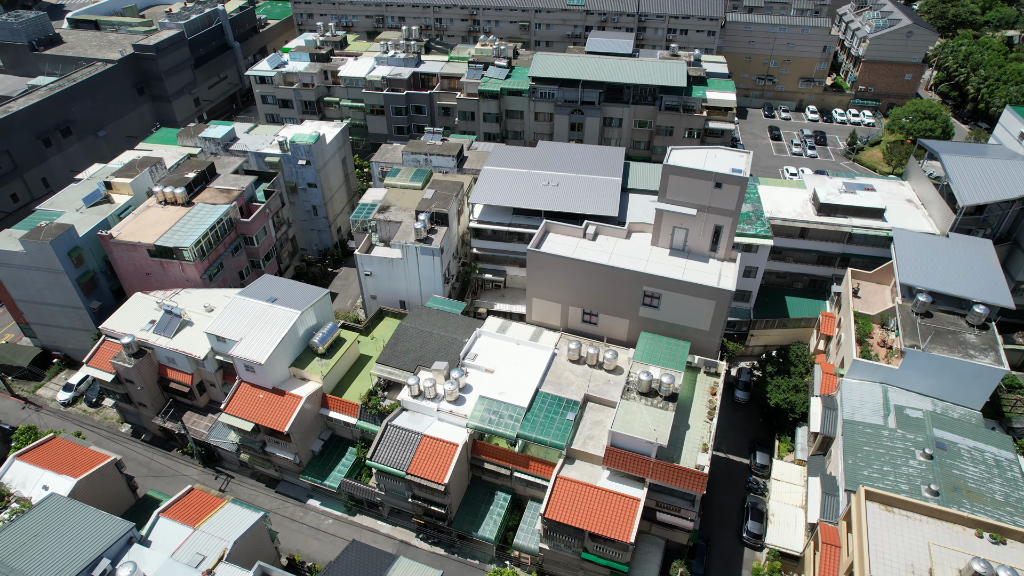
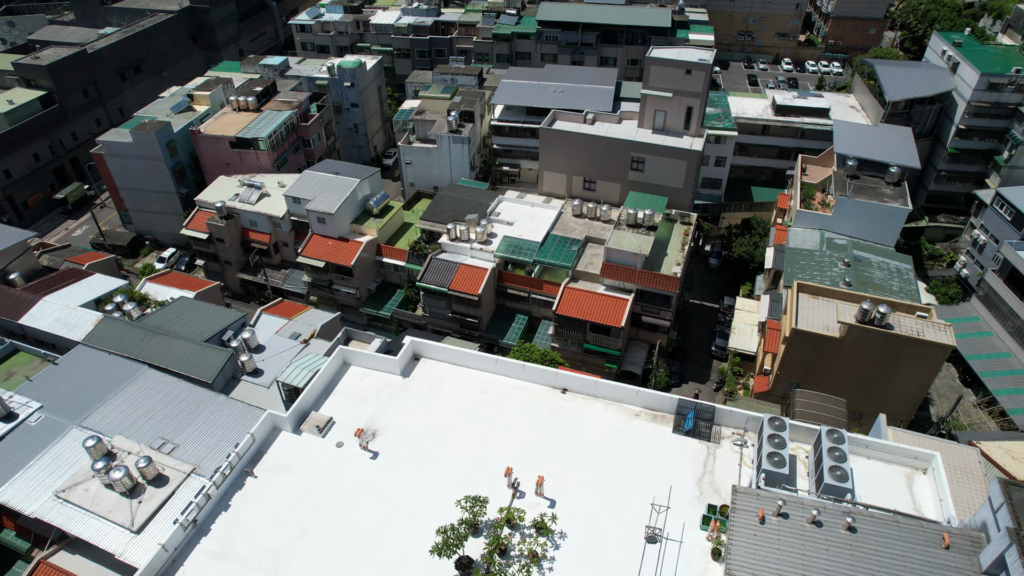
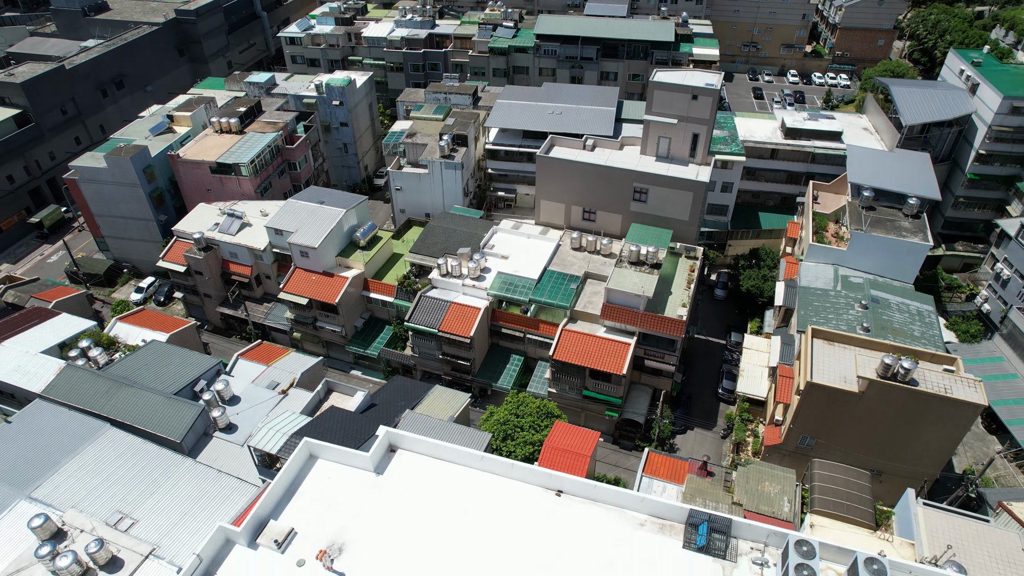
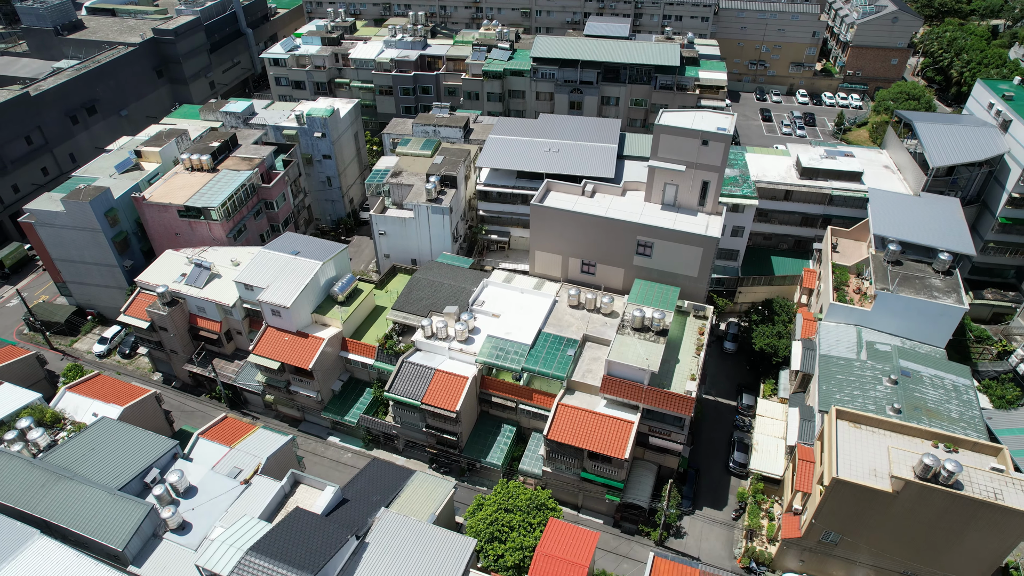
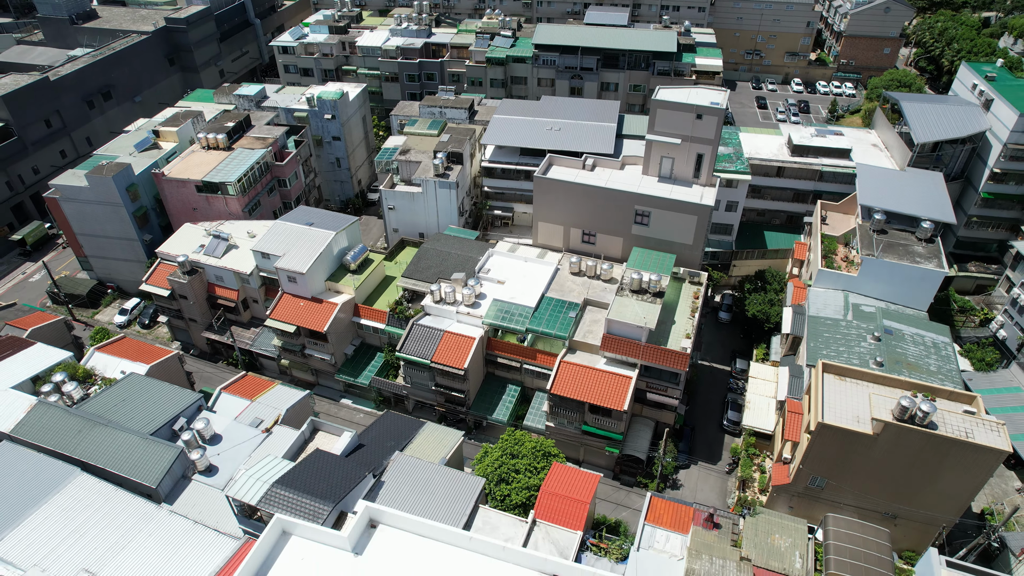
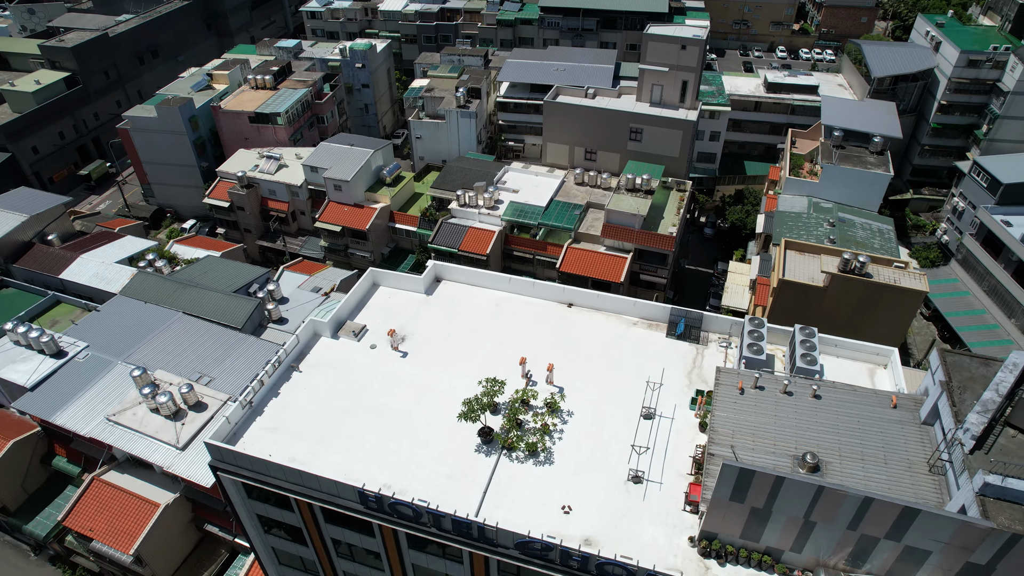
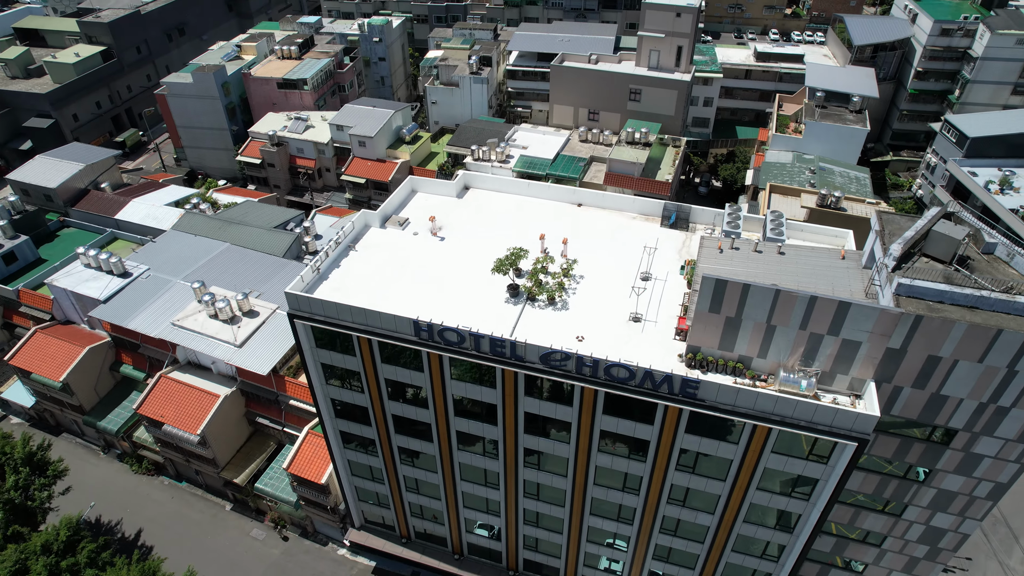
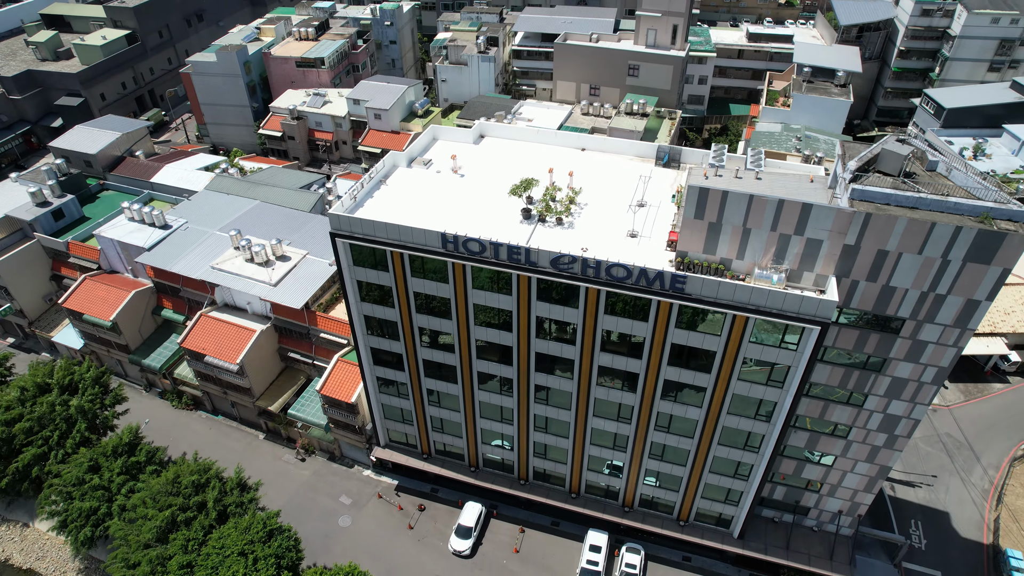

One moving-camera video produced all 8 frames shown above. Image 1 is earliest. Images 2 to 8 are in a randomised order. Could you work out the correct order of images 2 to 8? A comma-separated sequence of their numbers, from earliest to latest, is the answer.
4, 5, 3, 2, 6, 7, 8
